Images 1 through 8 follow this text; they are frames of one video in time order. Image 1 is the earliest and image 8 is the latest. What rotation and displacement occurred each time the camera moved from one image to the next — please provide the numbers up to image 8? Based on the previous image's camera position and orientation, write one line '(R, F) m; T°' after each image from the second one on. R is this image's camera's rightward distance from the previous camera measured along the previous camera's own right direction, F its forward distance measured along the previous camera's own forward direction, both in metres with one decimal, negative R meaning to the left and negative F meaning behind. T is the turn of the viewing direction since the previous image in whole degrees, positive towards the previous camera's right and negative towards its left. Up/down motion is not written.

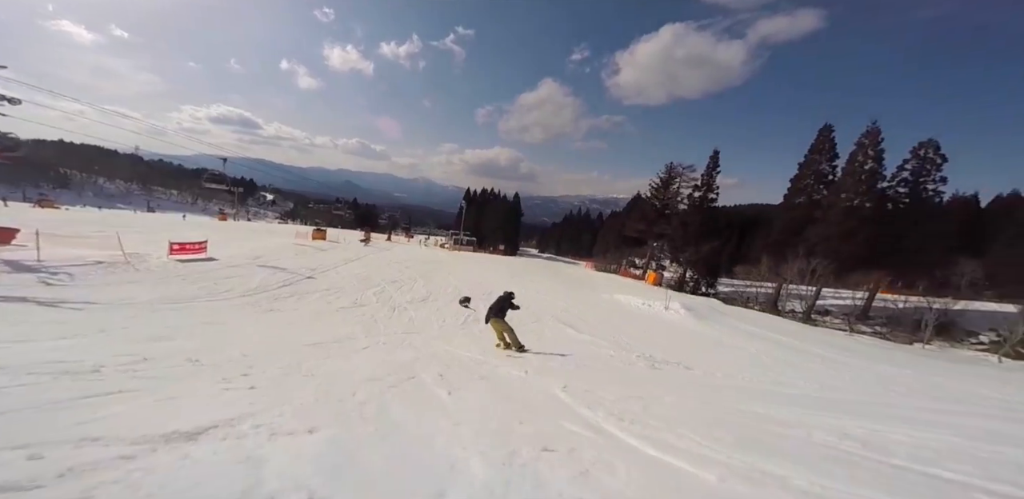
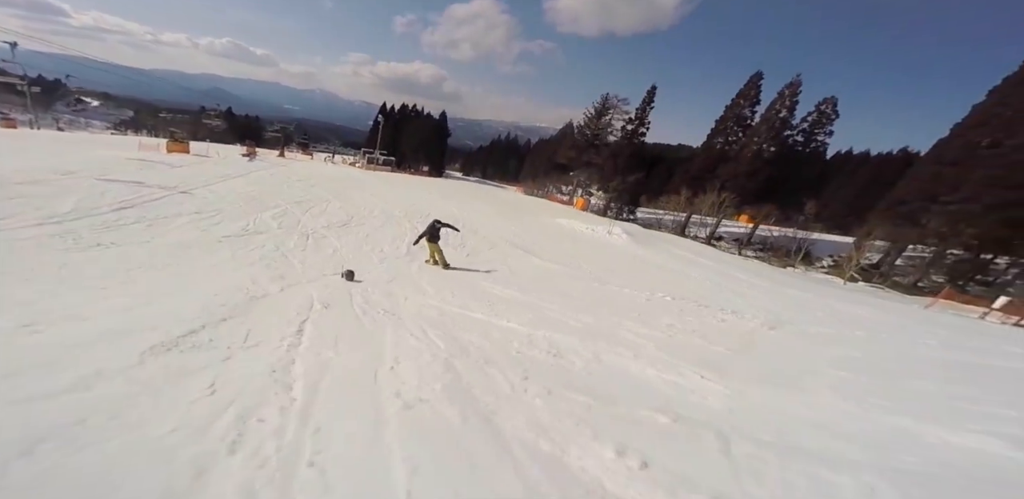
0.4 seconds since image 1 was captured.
(-1.9, +3.4) m; +13°
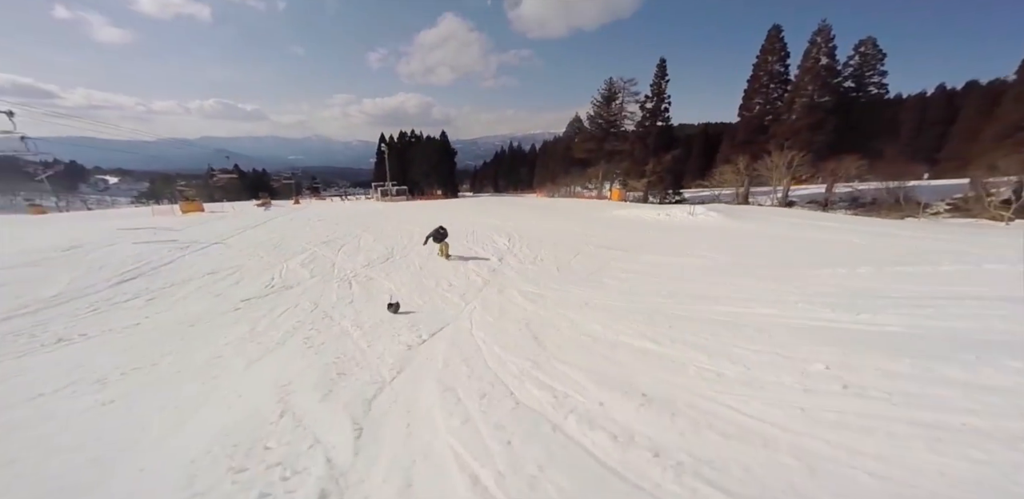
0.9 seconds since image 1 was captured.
(-3.2, +4.7) m; -3°
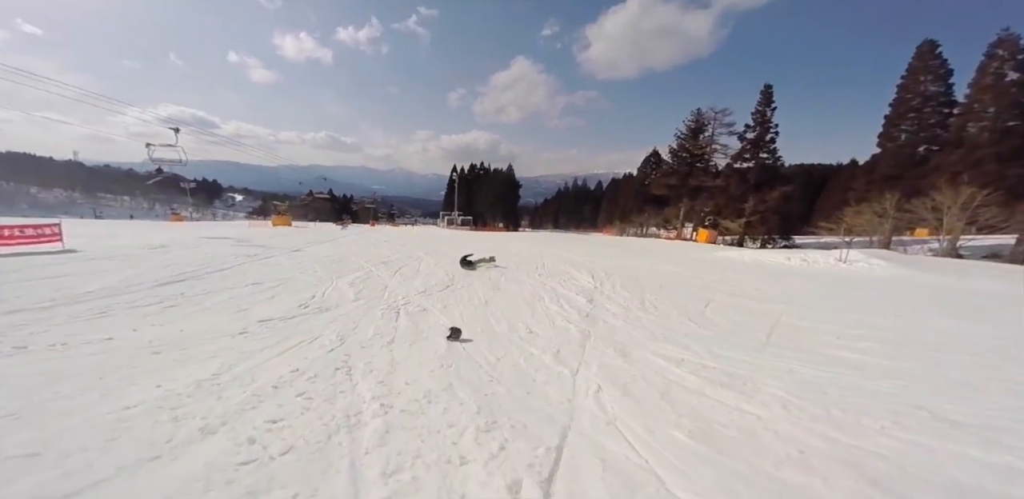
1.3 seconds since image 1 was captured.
(-1.4, +4.0) m; -10°
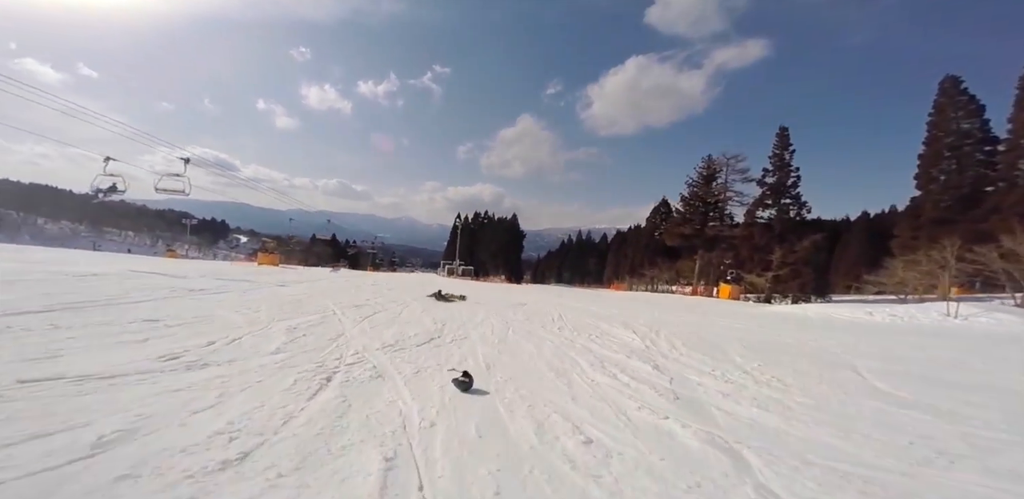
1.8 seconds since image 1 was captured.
(-0.4, +4.5) m; 0°
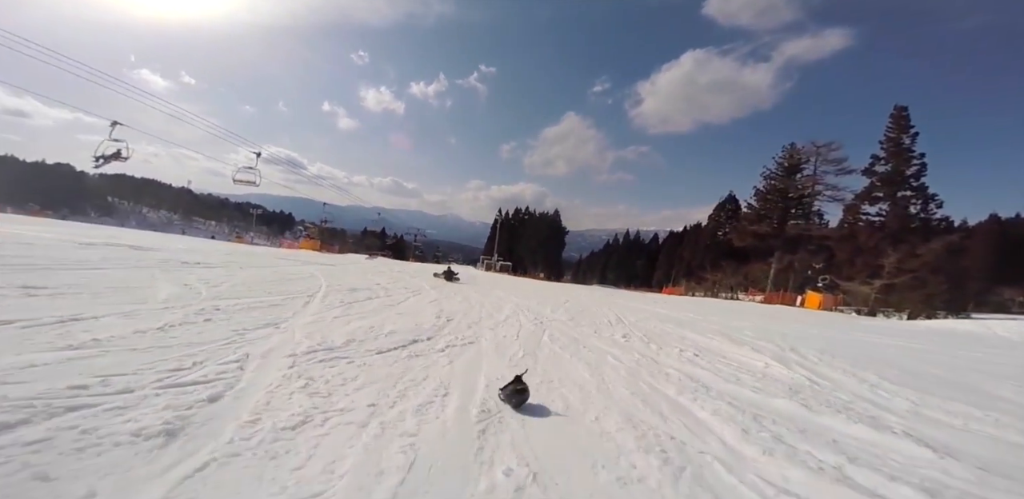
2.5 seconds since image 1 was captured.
(0.0, +4.4) m; -7°
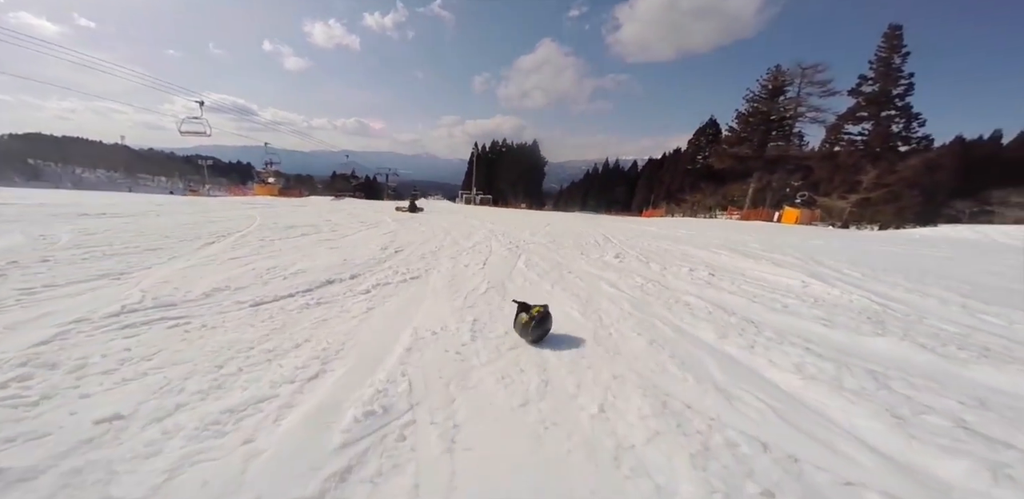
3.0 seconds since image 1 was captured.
(+0.3, +1.8) m; +3°
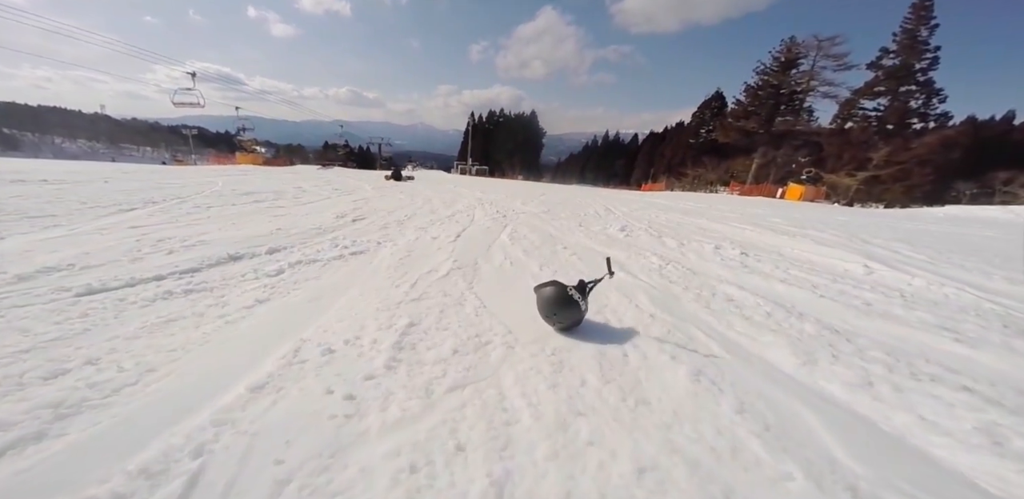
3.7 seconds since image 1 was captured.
(+0.2, +1.1) m; +1°
